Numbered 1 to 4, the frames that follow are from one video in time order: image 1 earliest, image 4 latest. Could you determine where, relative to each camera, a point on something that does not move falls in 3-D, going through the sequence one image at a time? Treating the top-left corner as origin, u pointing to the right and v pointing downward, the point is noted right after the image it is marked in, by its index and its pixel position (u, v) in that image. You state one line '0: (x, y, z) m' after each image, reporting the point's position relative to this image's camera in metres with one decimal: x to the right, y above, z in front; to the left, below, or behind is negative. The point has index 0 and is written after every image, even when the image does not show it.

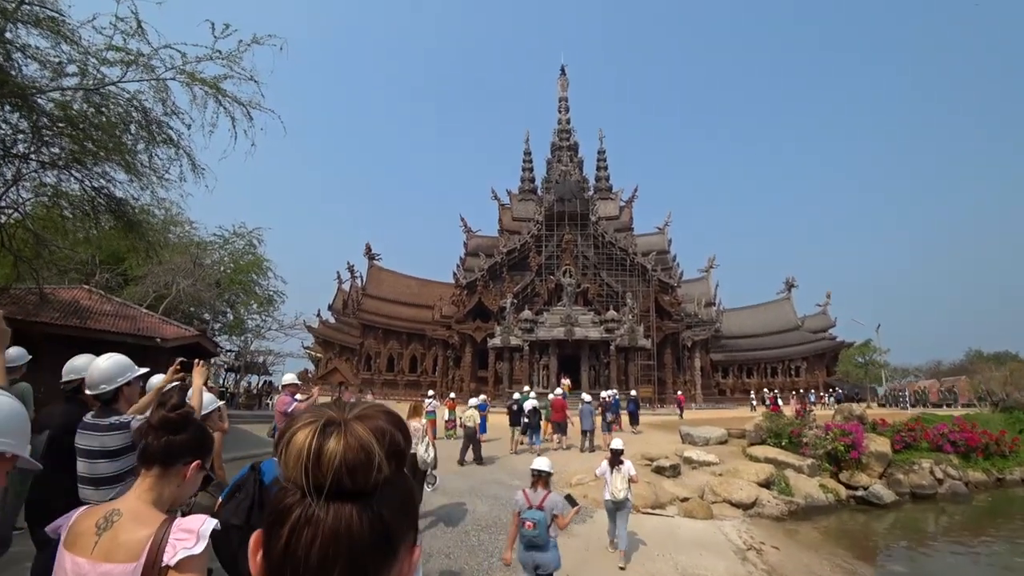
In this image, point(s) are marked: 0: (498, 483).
0: (-0.3, -3.7, +11.6) m
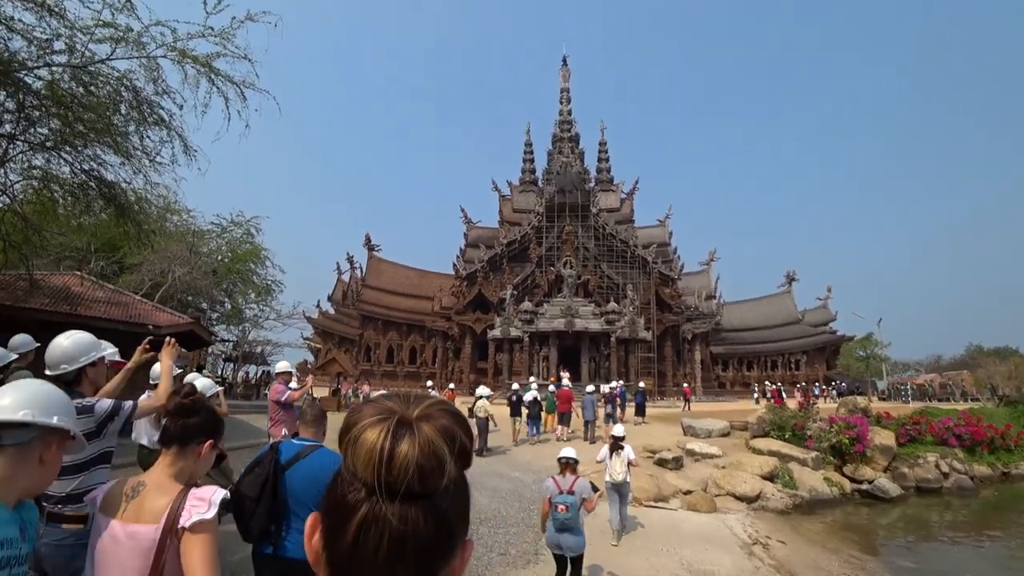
0: (-0.3, -3.4, +11.4) m
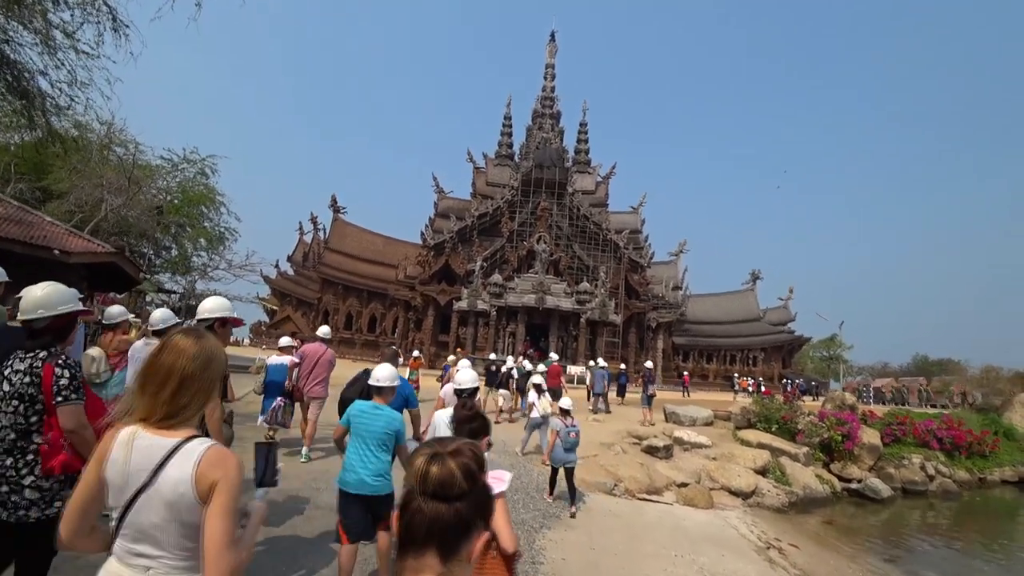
0: (-0.7, -2.6, +9.8) m
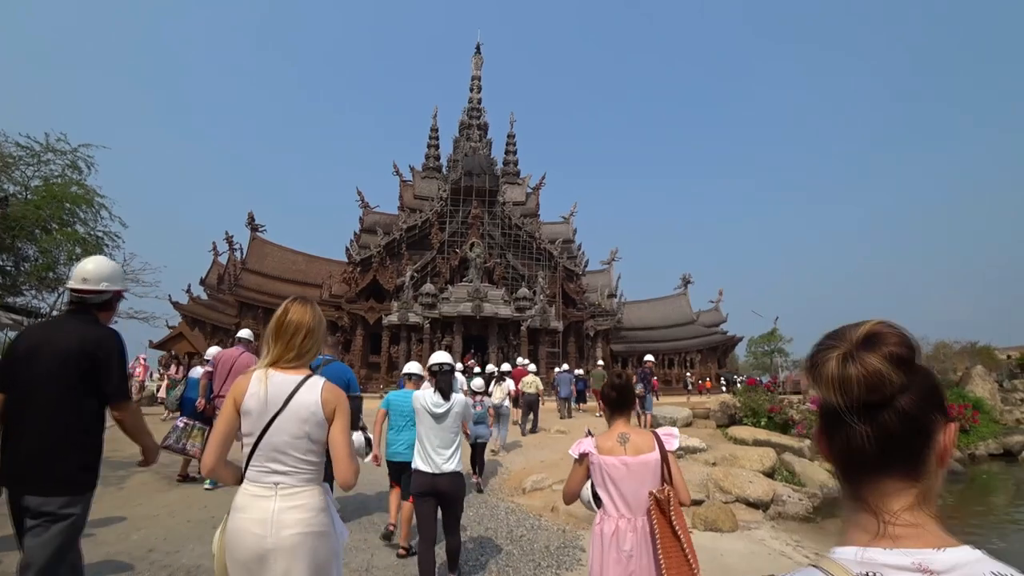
0: (-1.2, -2.1, +6.9) m
